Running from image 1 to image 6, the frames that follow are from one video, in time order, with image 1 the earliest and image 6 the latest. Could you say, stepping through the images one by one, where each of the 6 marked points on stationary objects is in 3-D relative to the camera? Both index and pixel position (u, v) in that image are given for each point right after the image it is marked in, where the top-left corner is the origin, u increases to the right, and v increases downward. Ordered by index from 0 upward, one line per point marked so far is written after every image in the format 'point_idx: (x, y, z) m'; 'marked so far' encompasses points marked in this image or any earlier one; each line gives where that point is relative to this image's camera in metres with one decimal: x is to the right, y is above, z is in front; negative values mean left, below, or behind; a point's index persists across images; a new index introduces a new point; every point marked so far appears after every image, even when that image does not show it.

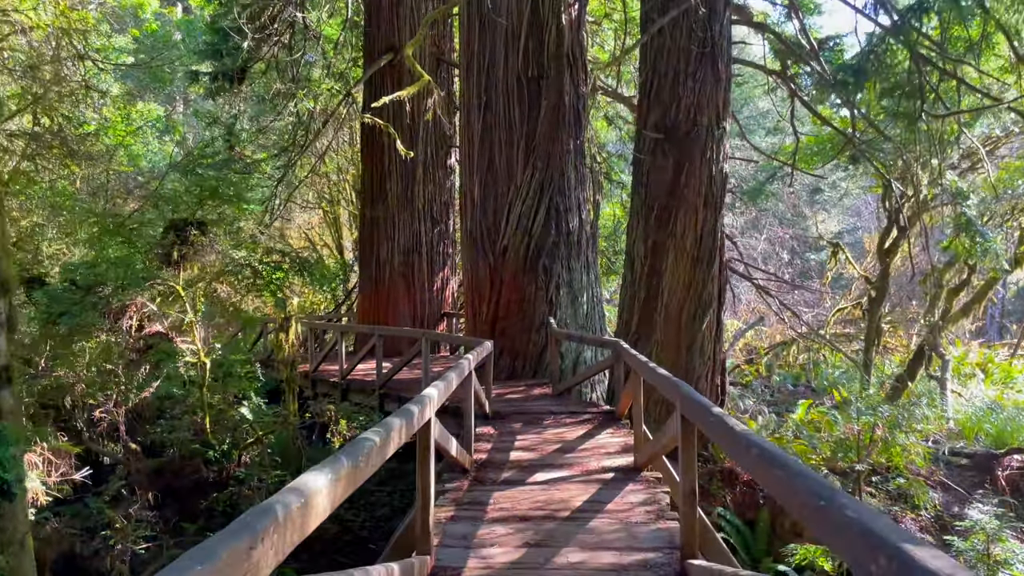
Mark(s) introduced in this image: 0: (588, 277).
0: (+0.8, +0.1, +8.9) m
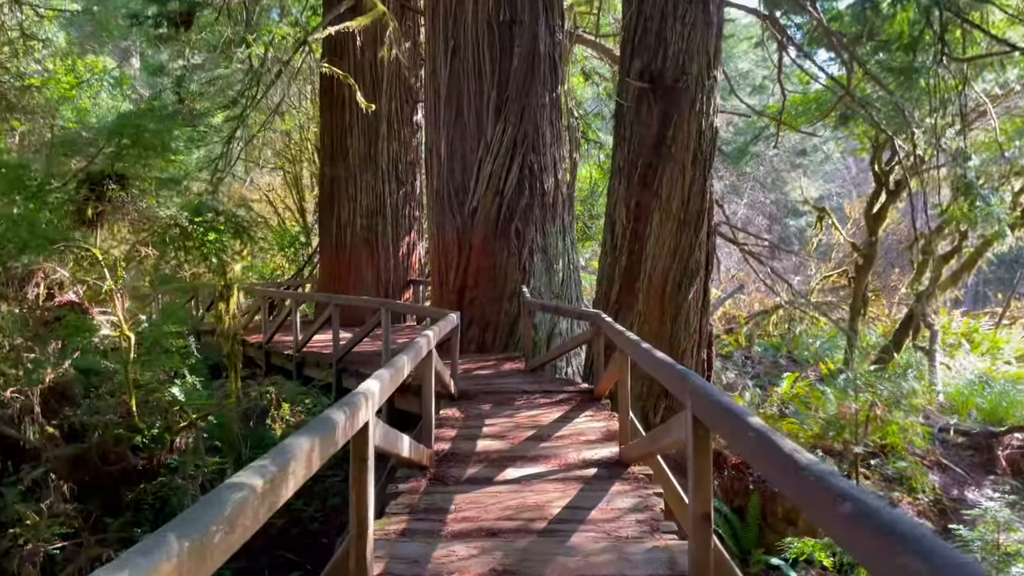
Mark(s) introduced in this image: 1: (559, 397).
0: (+0.5, +0.5, +8.3) m
1: (+0.3, -0.7, +5.6) m
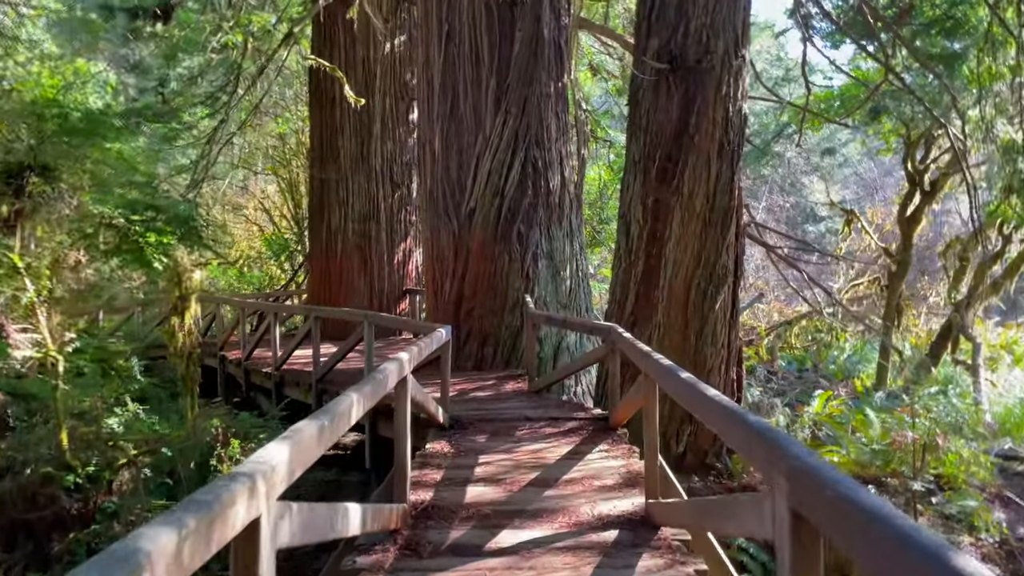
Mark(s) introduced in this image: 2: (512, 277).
0: (+0.5, +0.4, +7.5) m
1: (+0.3, -0.8, +4.7) m
2: (0.0, +0.1, +7.1) m
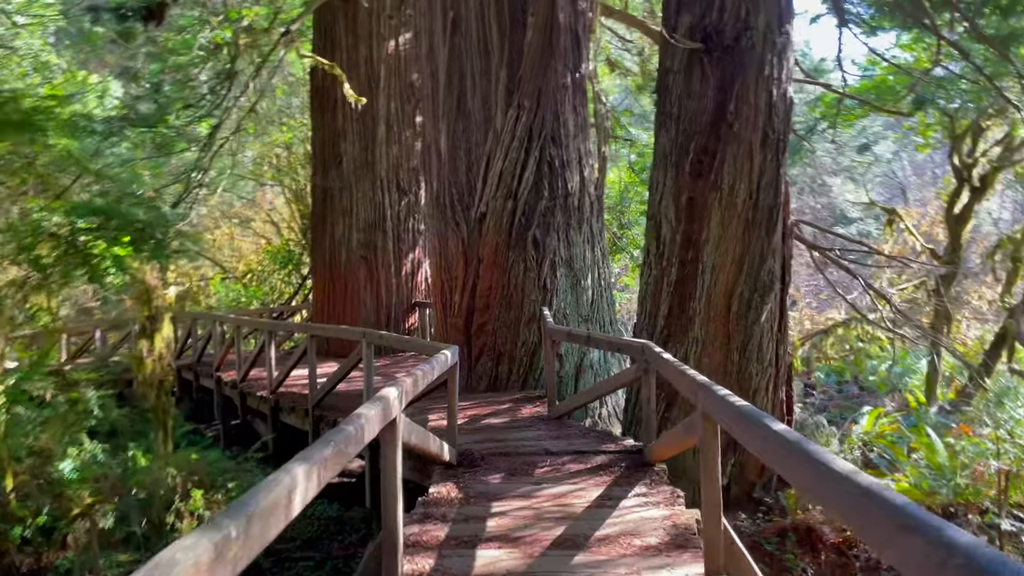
0: (+0.7, +0.3, +6.8) m
1: (+0.4, -0.9, +4.1) m
2: (+0.1, 0.0, +6.5) m
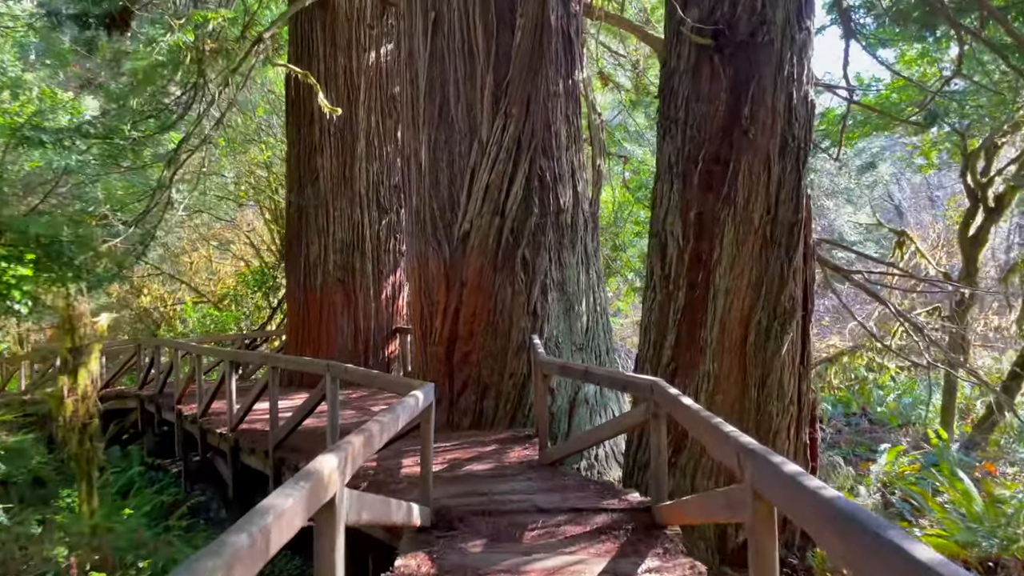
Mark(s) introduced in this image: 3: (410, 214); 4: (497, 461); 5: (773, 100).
0: (+0.6, +0.1, +6.2) m
1: (+0.4, -1.0, +3.4) m
2: (0.0, -0.2, +5.8) m
3: (-0.8, +0.6, +6.3) m
4: (-0.1, -1.0, +4.6) m
5: (+1.4, +1.0, +4.3) m
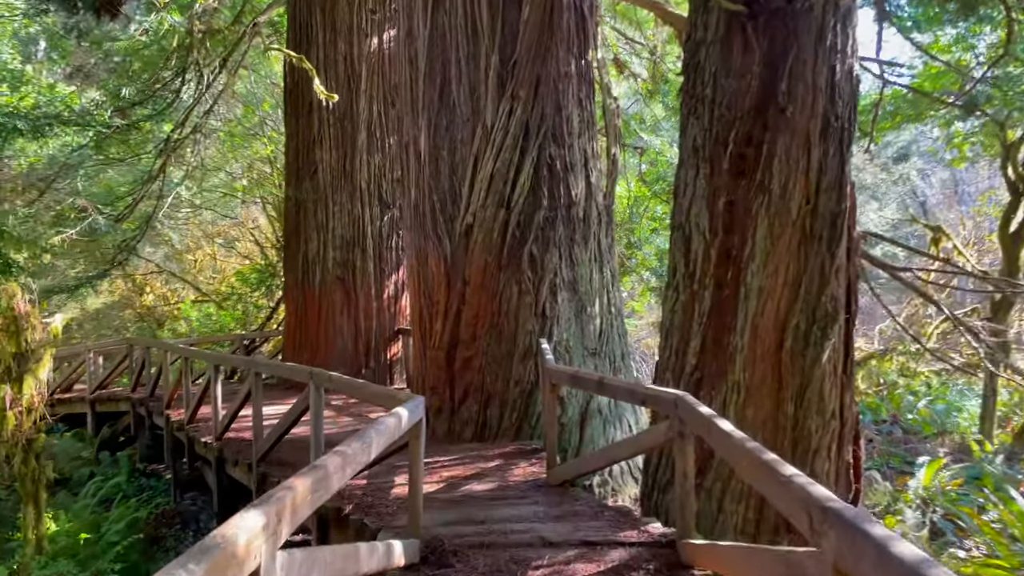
0: (+0.6, +0.1, +5.7) m
1: (+0.4, -1.0, +2.9) m
2: (+0.1, -0.2, +5.4) m
3: (-0.7, +0.6, +5.8) m
4: (-0.1, -1.0, +4.2) m
5: (+1.4, +1.0, +3.8) m
